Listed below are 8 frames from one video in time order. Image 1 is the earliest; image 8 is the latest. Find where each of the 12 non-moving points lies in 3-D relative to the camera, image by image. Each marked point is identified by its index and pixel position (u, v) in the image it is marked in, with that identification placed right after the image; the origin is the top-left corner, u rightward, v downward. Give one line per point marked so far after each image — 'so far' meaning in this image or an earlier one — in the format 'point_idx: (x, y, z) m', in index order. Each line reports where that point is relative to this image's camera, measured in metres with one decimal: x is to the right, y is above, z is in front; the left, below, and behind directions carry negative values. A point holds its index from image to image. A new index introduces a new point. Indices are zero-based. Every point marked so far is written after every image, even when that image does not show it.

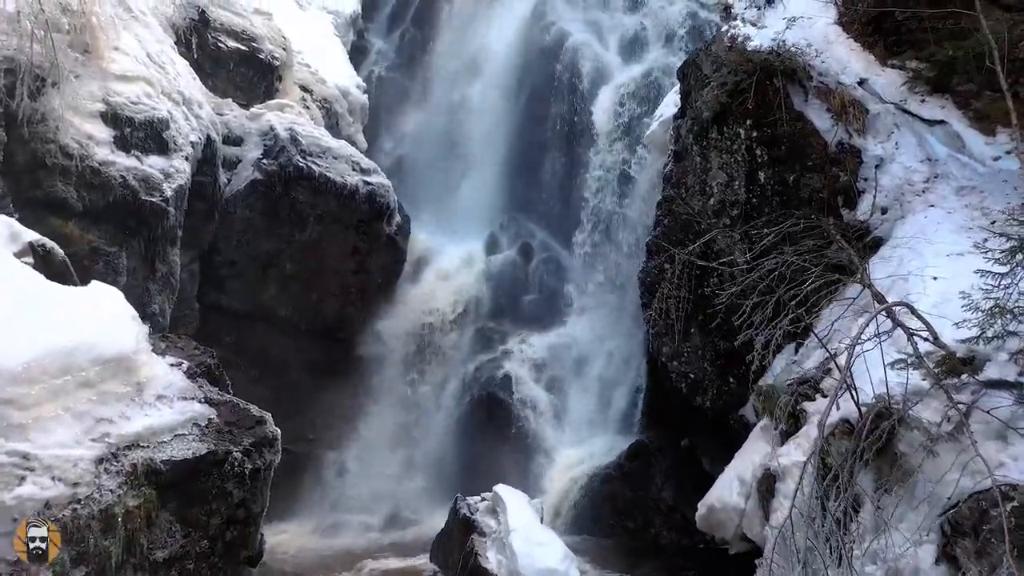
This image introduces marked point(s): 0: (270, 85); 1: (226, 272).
0: (-3.1, +2.6, +10.5) m
1: (-3.2, +0.2, +9.3) m
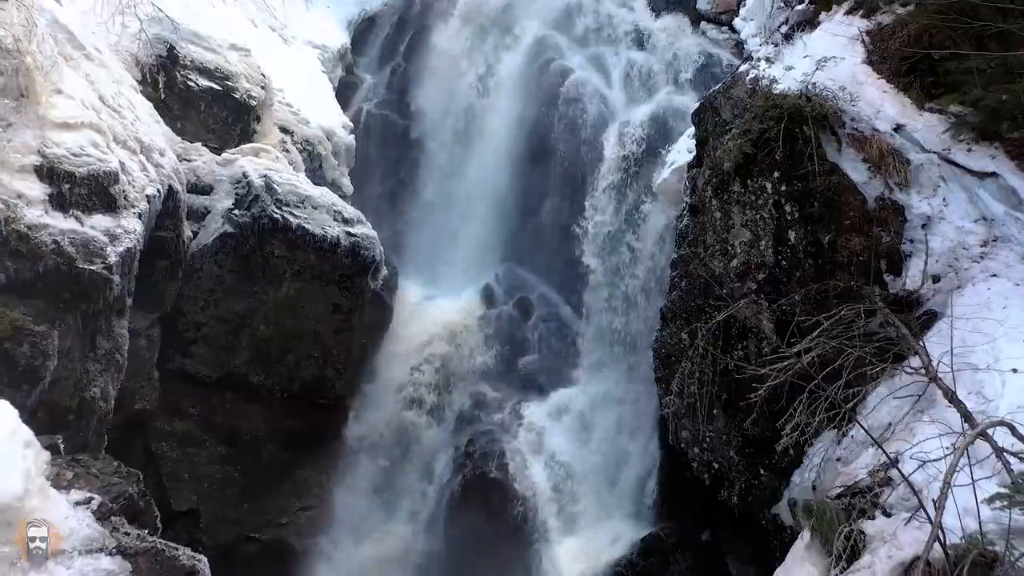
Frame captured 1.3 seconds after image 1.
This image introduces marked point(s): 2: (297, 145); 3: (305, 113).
0: (-3.1, +1.9, +9.6) m
1: (-3.2, -0.5, +8.3) m
2: (-2.7, +1.8, +10.2) m
3: (-2.7, +2.3, +10.7) m
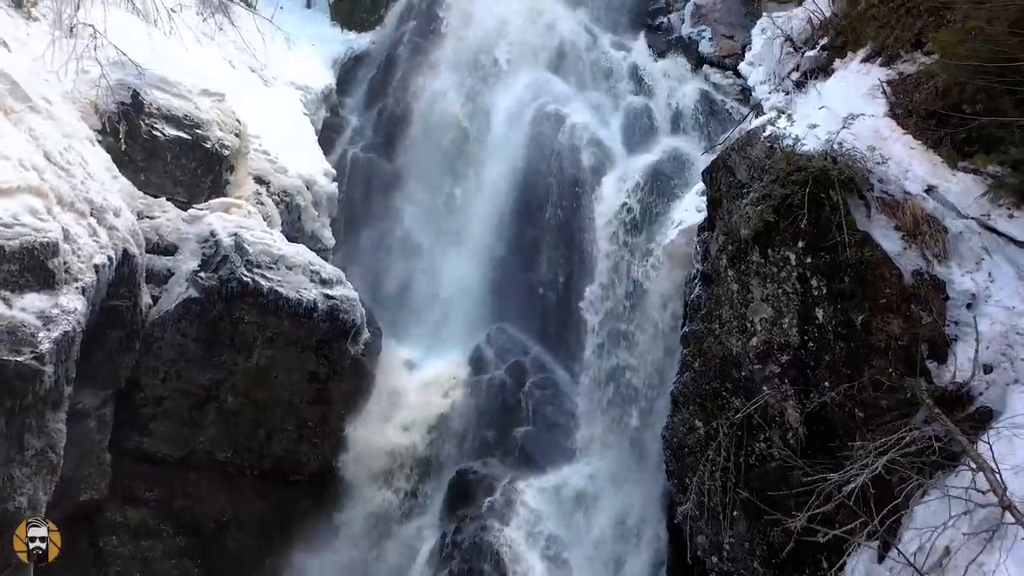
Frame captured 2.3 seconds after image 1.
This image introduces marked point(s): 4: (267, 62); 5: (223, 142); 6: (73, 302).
0: (-3.2, +1.2, +8.9) m
1: (-3.3, -1.1, +7.5) m
2: (-2.7, +1.1, +9.5) m
3: (-2.8, +1.5, +10.0) m
4: (-3.5, +3.3, +11.9) m
5: (-3.2, +1.6, +9.0) m
6: (-2.9, -0.1, +5.5) m
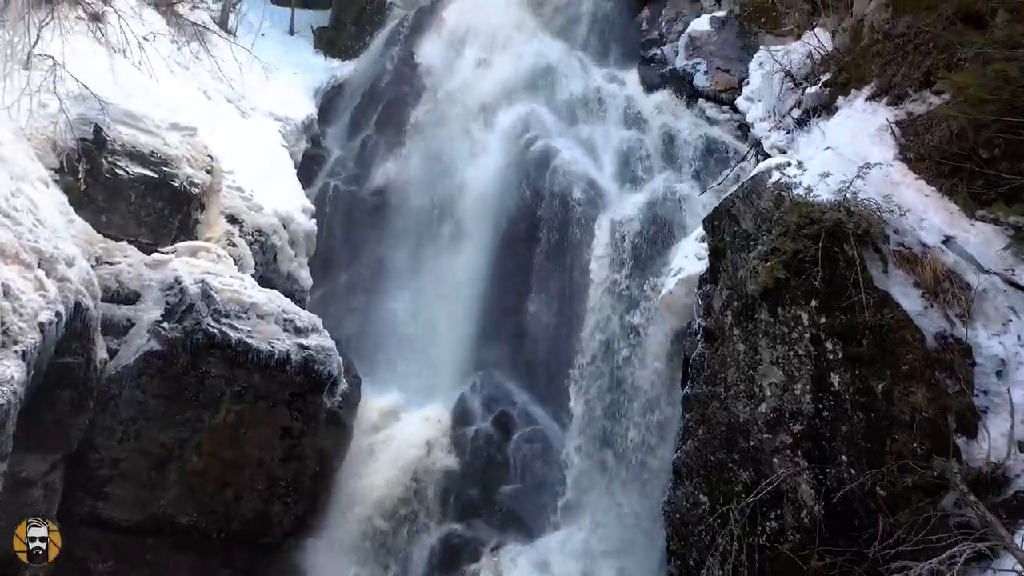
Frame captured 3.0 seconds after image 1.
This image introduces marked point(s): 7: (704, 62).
0: (-3.3, +0.7, +8.4) m
1: (-3.4, -1.6, +6.9) m
2: (-2.9, +0.6, +8.9) m
3: (-2.9, +1.0, +9.5) m
4: (-3.7, +2.7, +11.4) m
5: (-3.3, +1.1, +8.5) m
6: (-3.0, -0.5, +4.9) m
7: (+2.6, +3.1, +11.2) m
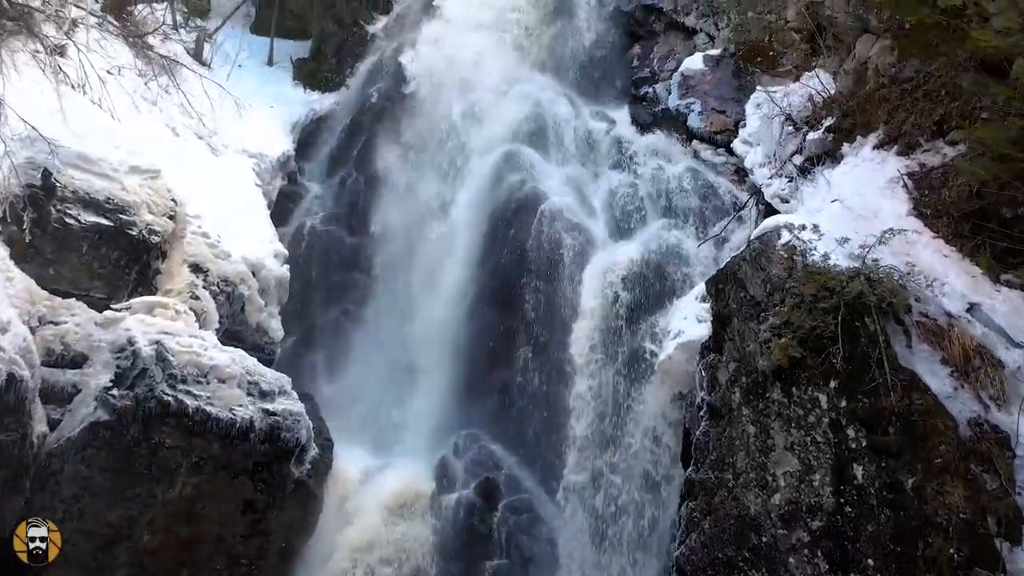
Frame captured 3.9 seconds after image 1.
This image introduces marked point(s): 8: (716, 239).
0: (-3.4, +0.2, +7.7) m
1: (-3.5, -2.0, +6.2) m
2: (-3.0, 0.0, +8.3) m
3: (-3.1, +0.5, +8.9) m
4: (-3.9, +2.1, +10.8) m
5: (-3.4, +0.6, +7.9) m
6: (-3.1, -0.9, +4.2) m
7: (+2.4, +2.4, +10.8) m
8: (+2.3, +0.5, +9.4) m
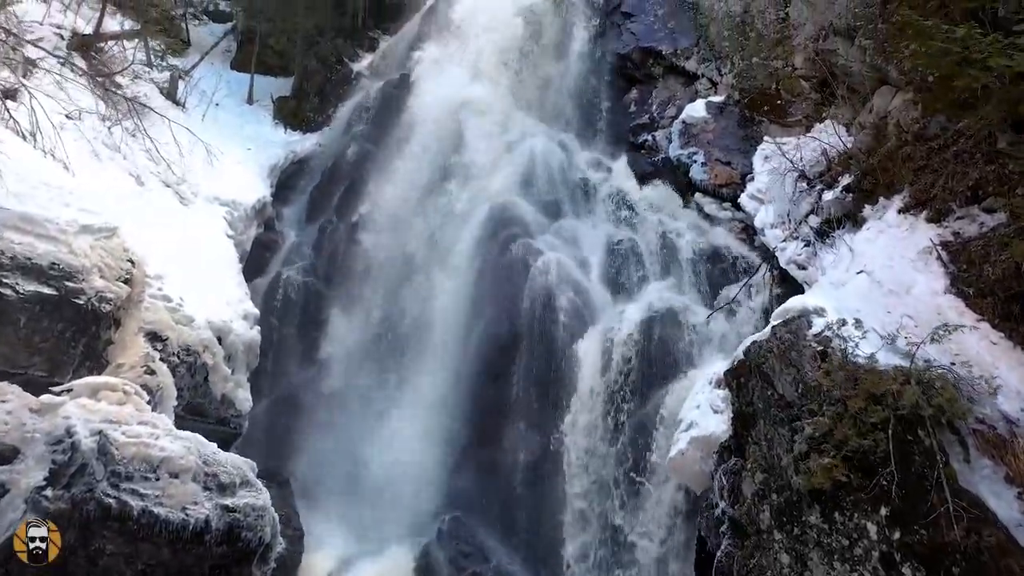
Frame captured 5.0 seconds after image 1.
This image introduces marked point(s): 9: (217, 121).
0: (-3.5, -0.4, +6.9) m
1: (-3.6, -2.6, +5.3) m
2: (-3.1, -0.6, +7.5) m
3: (-3.2, -0.2, +8.1) m
4: (-4.0, +1.4, +10.1) m
5: (-3.5, 0.0, +7.1) m
6: (-3.1, -1.4, +3.4) m
7: (+2.3, +1.7, +10.1) m
8: (+2.2, -0.2, +8.6) m
9: (-4.3, +2.4, +12.0) m
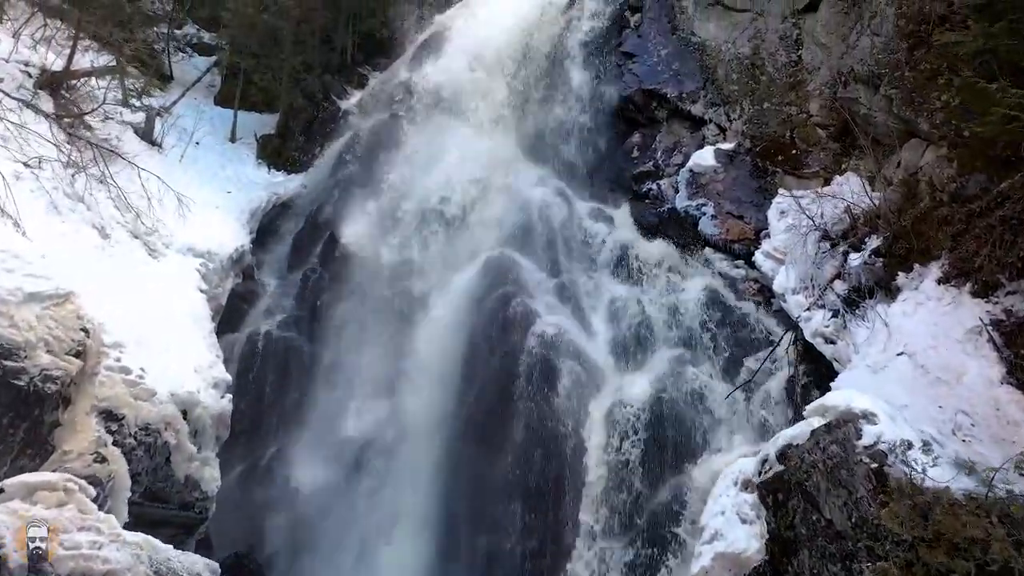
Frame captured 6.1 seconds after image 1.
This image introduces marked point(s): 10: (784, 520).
0: (-3.5, -1.0, +6.1) m
1: (-3.6, -3.1, +4.5) m
2: (-3.1, -1.2, +6.7) m
3: (-3.2, -0.8, +7.3) m
4: (-4.0, +0.7, +9.3) m
5: (-3.5, -0.6, +6.3) m
6: (-3.1, -1.9, +2.6) m
7: (+2.3, +1.0, +9.5) m
8: (+2.2, -0.9, +7.9) m
9: (-4.3, +1.6, +11.3) m
10: (+1.5, -1.2, +4.4) m
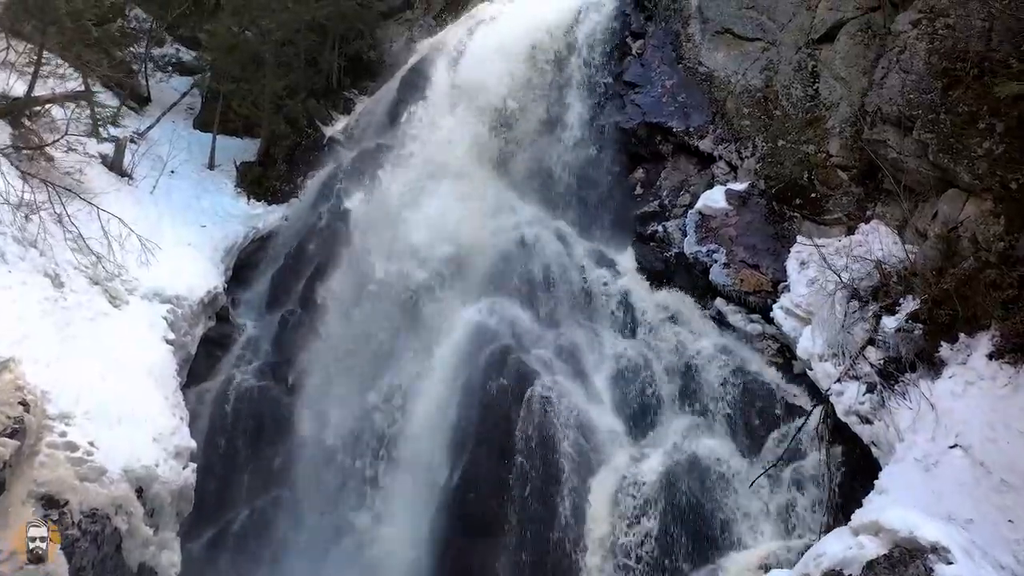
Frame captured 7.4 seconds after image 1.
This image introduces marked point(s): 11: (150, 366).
0: (-3.5, -1.5, +5.3) m
1: (-3.6, -3.6, +3.6) m
2: (-3.2, -1.7, +5.9) m
3: (-3.2, -1.3, +6.5) m
4: (-4.1, +0.2, +8.5) m
5: (-3.5, -1.1, +5.5) m
6: (-3.1, -2.3, +1.8) m
7: (+2.2, +0.4, +8.7) m
8: (+2.1, -1.4, +7.2) m
9: (-4.4, +1.1, +10.5) m
10: (+1.5, -1.7, +3.6) m
11: (-3.4, -0.8, +7.8) m
